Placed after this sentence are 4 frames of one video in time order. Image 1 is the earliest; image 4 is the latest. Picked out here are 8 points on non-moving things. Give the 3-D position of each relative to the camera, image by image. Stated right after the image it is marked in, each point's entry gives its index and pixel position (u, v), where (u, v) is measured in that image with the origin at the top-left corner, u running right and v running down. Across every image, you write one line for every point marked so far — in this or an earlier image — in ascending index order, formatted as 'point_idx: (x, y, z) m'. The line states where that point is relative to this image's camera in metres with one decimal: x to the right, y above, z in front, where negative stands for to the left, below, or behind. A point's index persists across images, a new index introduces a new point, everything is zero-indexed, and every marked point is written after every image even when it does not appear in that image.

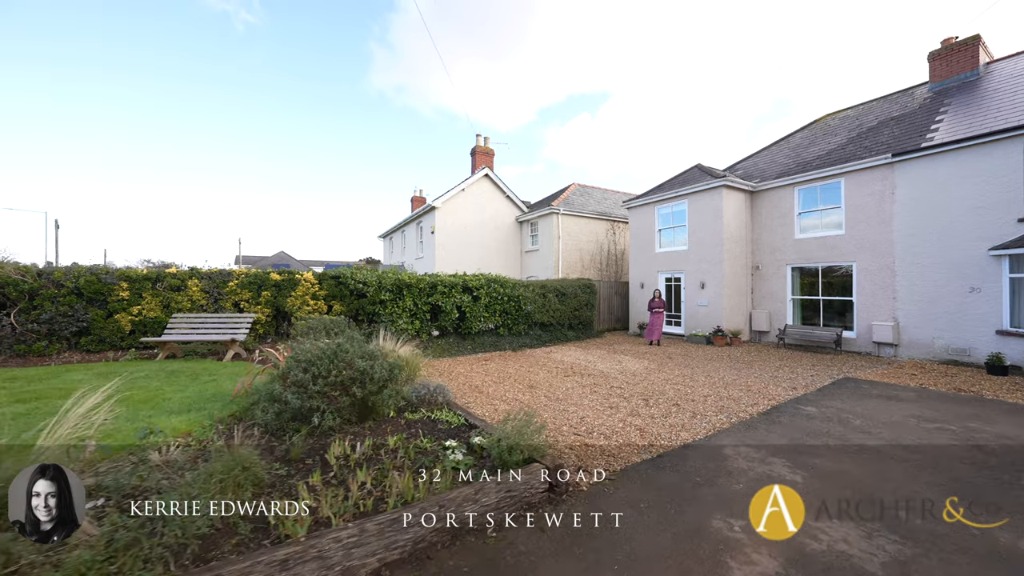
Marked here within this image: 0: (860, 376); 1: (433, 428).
0: (+6.0, -1.5, +6.5) m
1: (-0.8, -1.4, +3.8) m
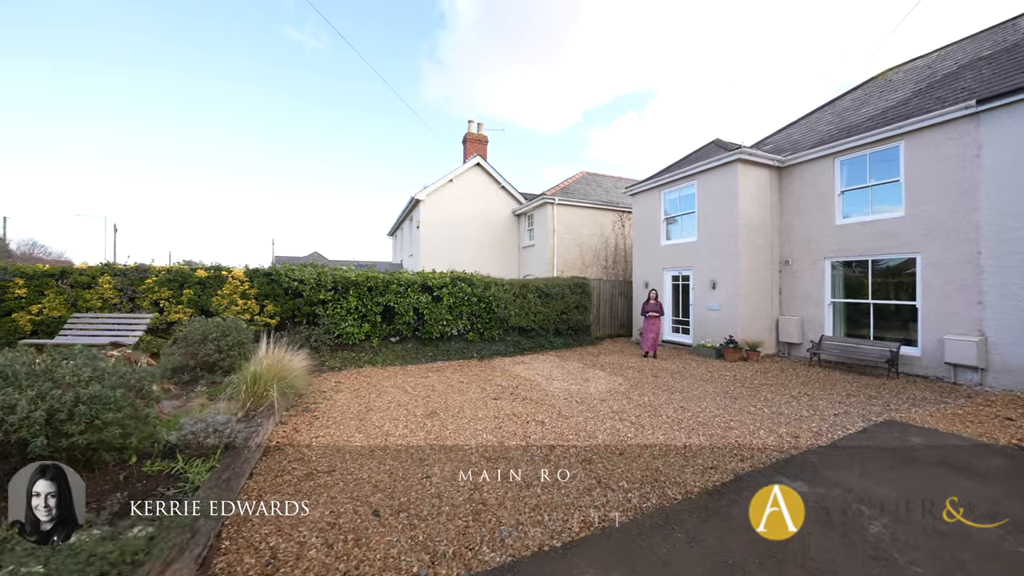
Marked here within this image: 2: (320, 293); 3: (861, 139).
0: (+4.6, -1.5, +4.4) m
1: (-2.5, -1.3, +2.5) m
2: (-4.0, -0.1, +8.0) m
3: (+6.7, +2.8, +7.3) m
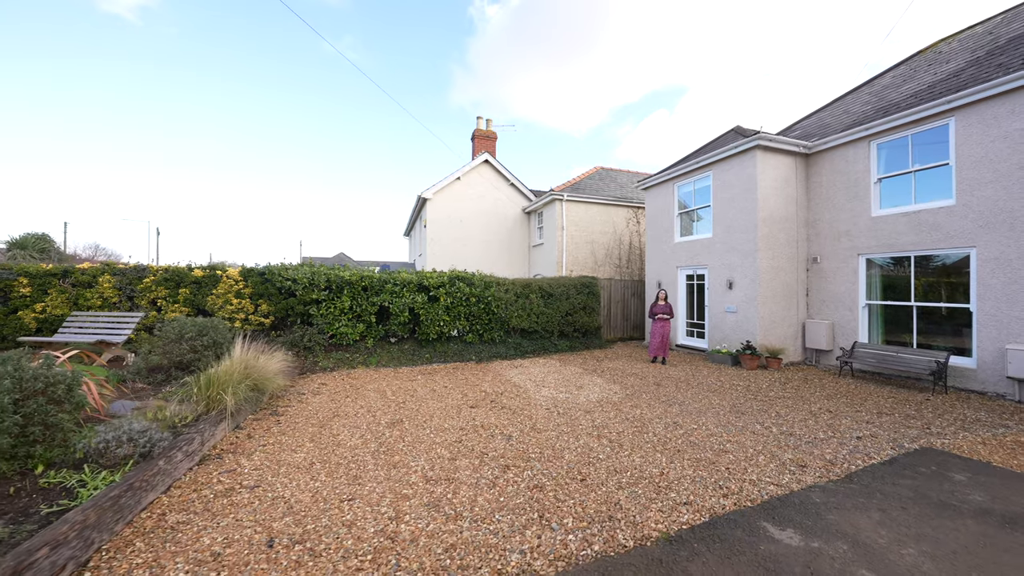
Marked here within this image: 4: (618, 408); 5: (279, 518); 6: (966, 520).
0: (+4.3, -1.5, +3.6) m
1: (-3.0, -1.3, +2.3) m
2: (-4.1, -0.1, +7.9) m
3: (+6.5, +2.8, +6.3) m
4: (+1.4, -1.5, +4.9) m
5: (-1.6, -1.5, +2.6) m
6: (+2.9, -1.5, +2.4) m
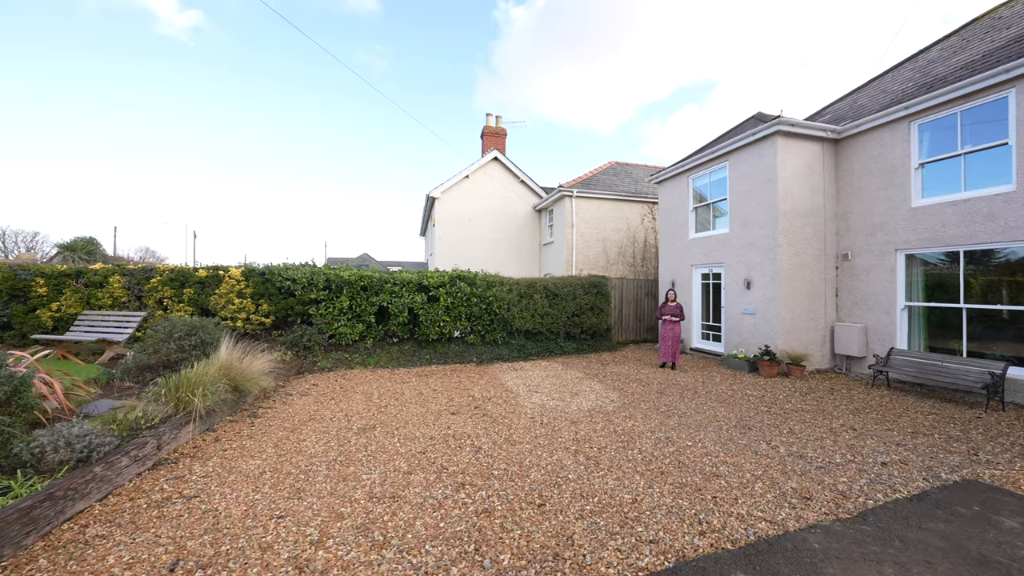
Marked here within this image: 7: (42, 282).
0: (+3.9, -1.5, +3.0) m
1: (-3.4, -1.3, +2.1) m
2: (-4.1, -0.1, +7.8) m
3: (+6.4, +2.9, +5.6) m
4: (+1.1, -1.5, +4.4) m
5: (-1.9, -1.5, +2.4) m
6: (+2.5, -1.5, +1.9) m
7: (-8.8, +0.1, +7.2) m
